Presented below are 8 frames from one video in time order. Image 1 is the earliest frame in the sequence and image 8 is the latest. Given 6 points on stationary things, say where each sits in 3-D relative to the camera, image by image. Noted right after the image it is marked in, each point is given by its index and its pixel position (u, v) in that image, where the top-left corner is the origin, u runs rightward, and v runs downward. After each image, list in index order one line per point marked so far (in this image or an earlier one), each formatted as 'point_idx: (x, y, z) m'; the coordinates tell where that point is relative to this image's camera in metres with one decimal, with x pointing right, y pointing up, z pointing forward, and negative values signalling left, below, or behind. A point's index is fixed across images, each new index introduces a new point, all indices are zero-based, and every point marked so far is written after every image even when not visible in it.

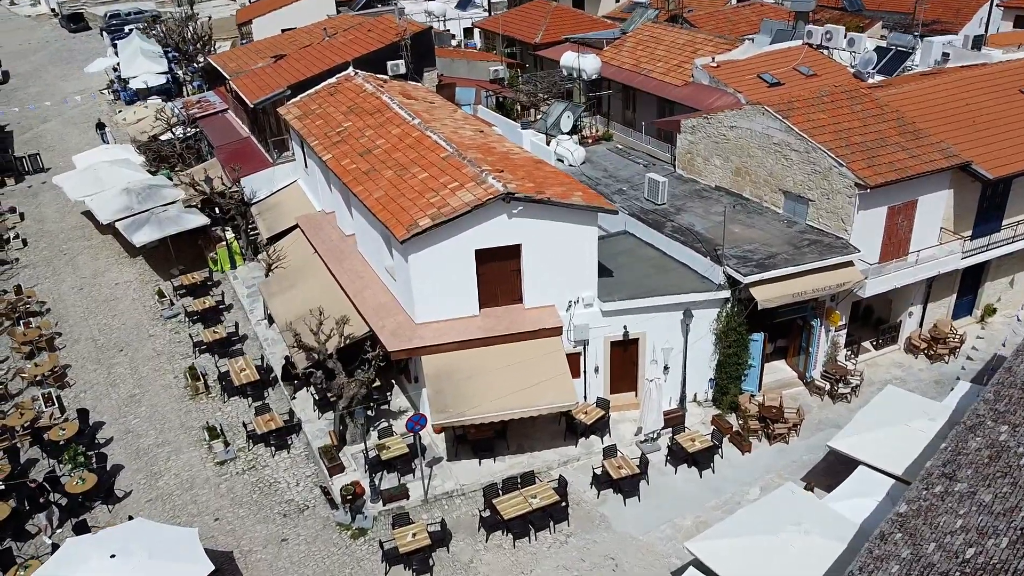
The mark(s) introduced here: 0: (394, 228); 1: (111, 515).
0: (-2.9, +1.5, +19.8) m
1: (-9.7, -5.5, +19.7) m
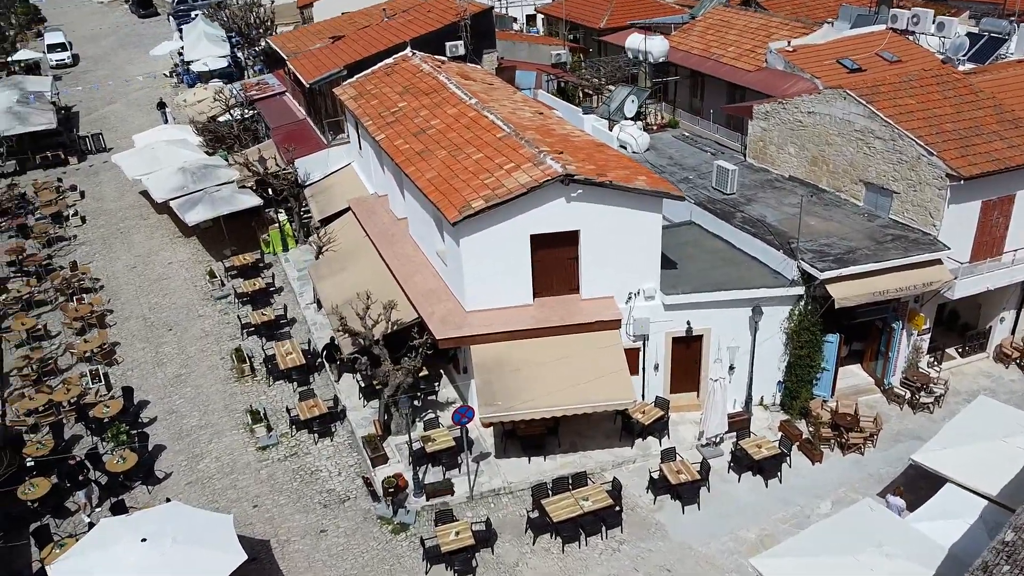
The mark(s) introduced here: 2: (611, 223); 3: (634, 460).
0: (-1.5, +1.8, +18.8) m
1: (-8.5, -4.9, +19.2) m
2: (+2.3, +1.5, +19.3) m
3: (+3.0, -4.2, +19.8) m
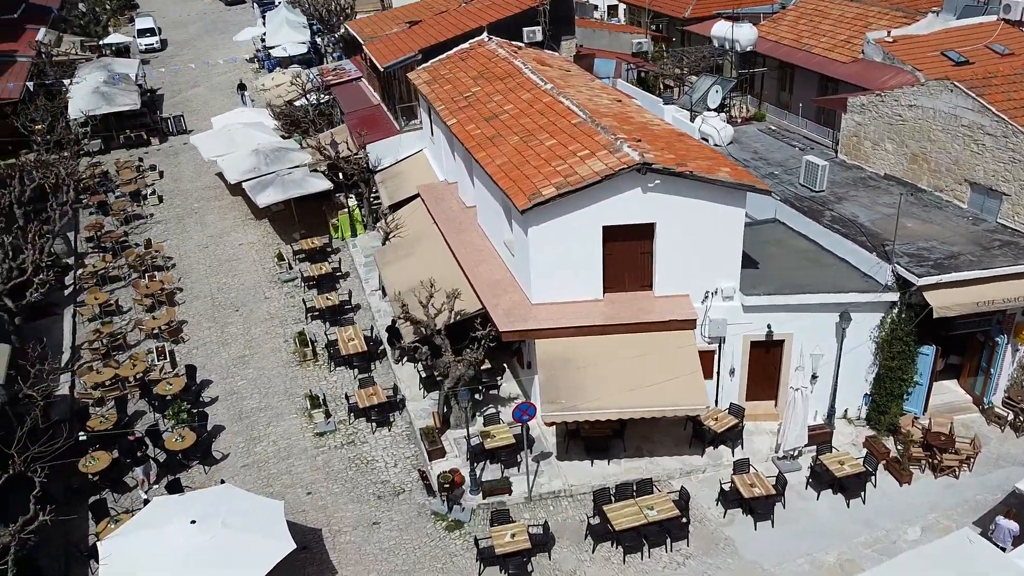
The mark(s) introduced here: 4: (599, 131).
0: (+0.1, +2.0, +18.0) m
1: (-7.2, -4.4, +19.0) m
2: (+4.0, +1.6, +18.2) m
3: (+4.4, -4.2, +18.7) m
4: (+2.1, +3.8, +19.5) m
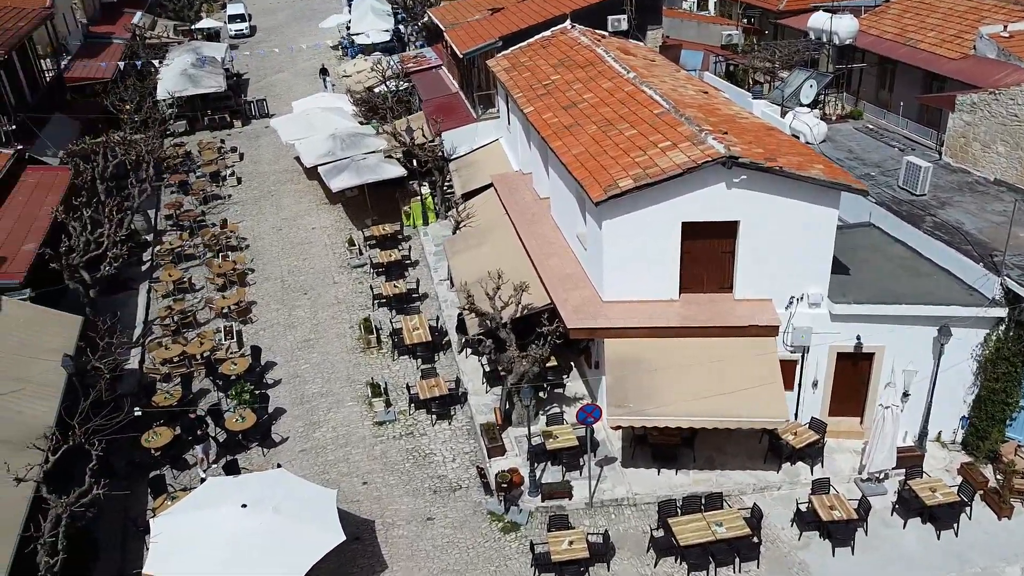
0: (+1.7, +2.1, +17.1) m
1: (-5.7, -4.0, +18.9) m
2: (+5.5, +1.5, +17.0) m
3: (+5.7, -4.3, +17.5) m
4: (+3.9, +3.8, +18.5) m
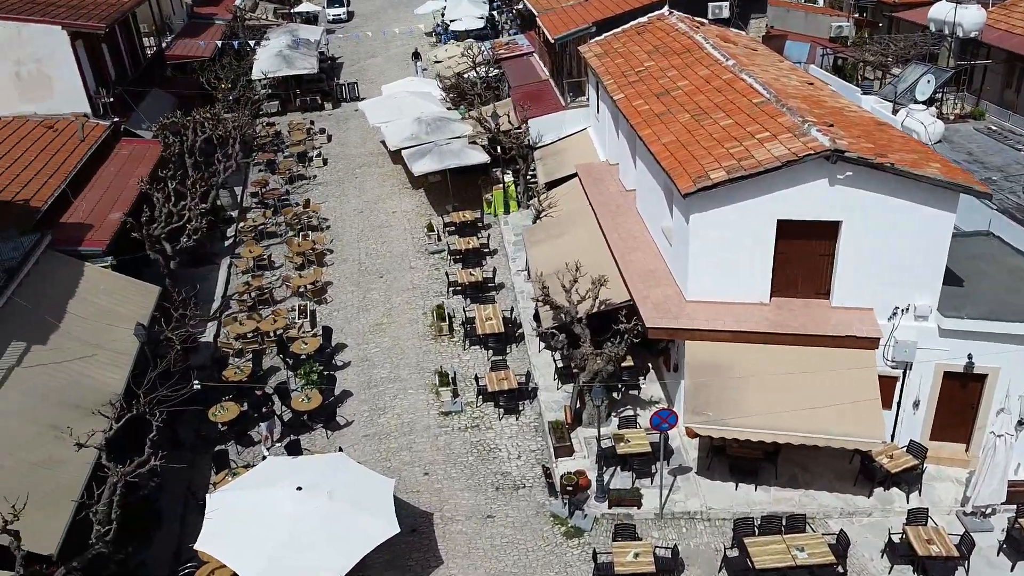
0: (+3.3, +2.2, +16.0) m
1: (-4.2, -3.5, +18.6) m
2: (+7.1, +1.3, +15.5) m
3: (+7.0, -4.4, +16.0) m
4: (+5.7, +3.7, +17.1) m
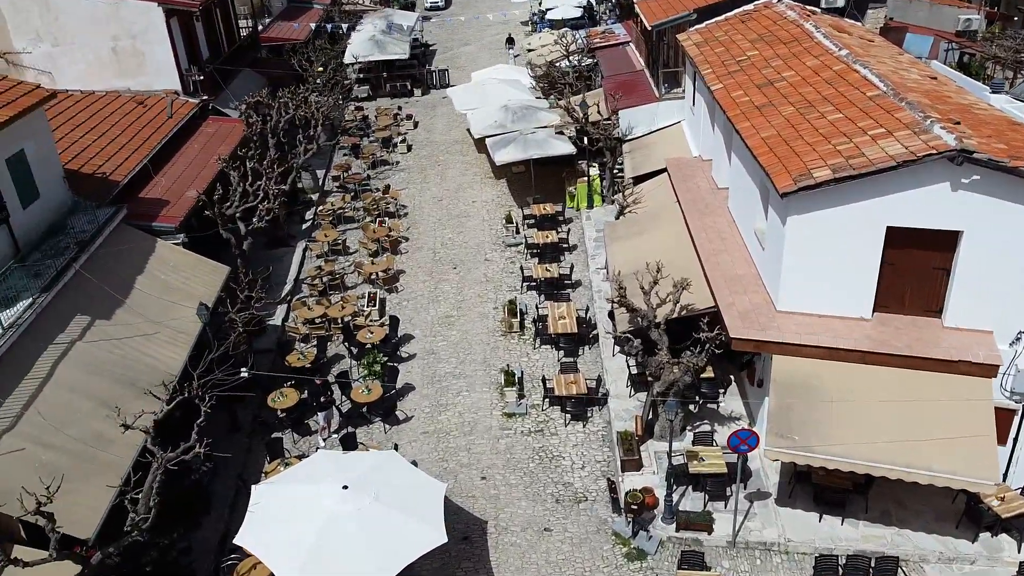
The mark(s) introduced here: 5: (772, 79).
0: (+4.7, +2.0, +14.5) m
1: (-2.8, -3.3, +17.9) m
2: (+8.3, +1.0, +13.5) m
3: (+8.0, -4.8, +14.1) m
4: (+7.3, +3.4, +15.3) m
5: (+6.0, +4.9, +19.0) m
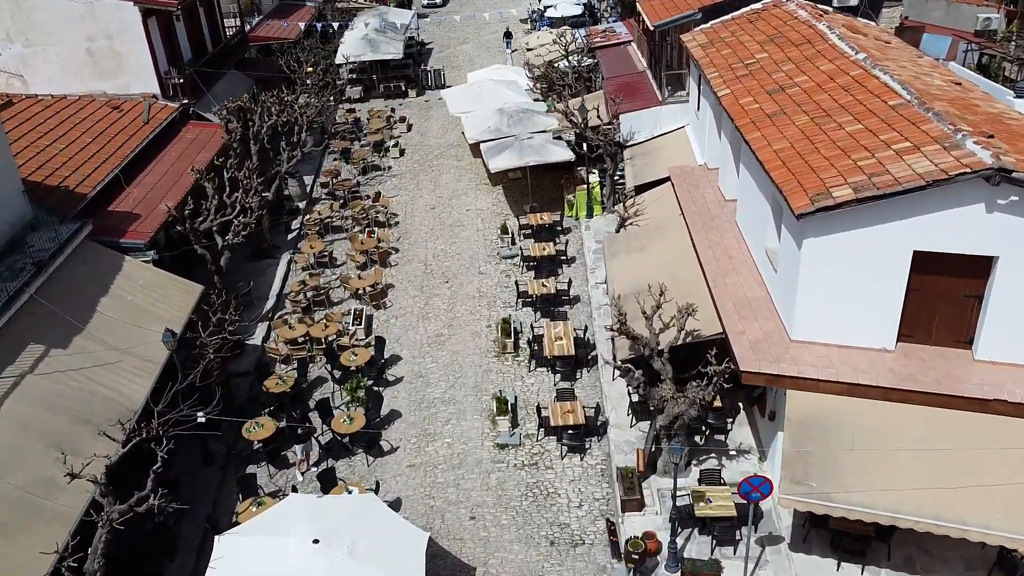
0: (+4.5, +1.5, +13.2) m
1: (-2.9, -3.7, +16.6) m
2: (+8.2, +0.5, +12.2) m
3: (+7.9, -5.3, +12.9) m
4: (+7.1, +2.9, +14.0) m
5: (+5.9, +4.4, +17.7) m
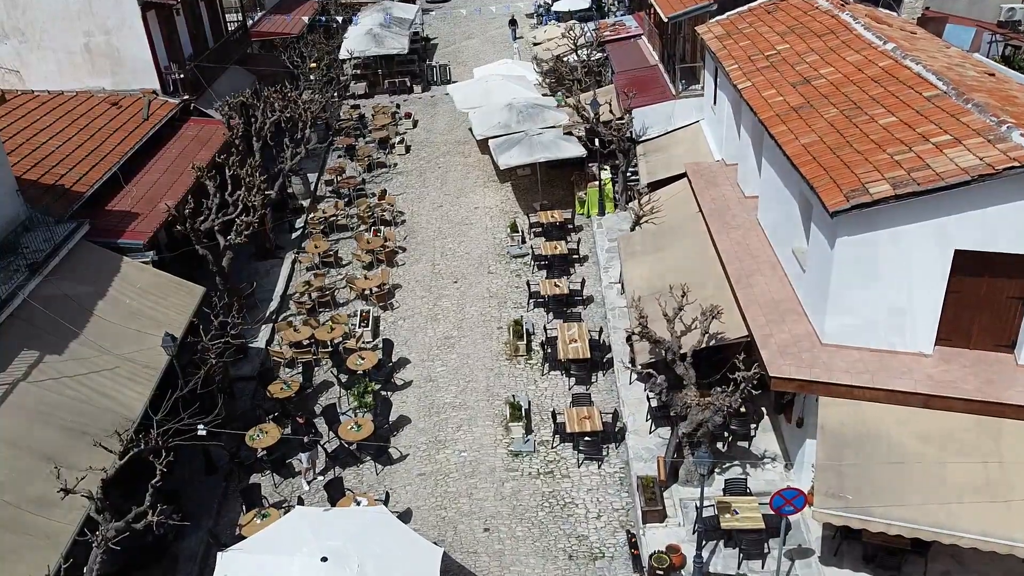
0: (+4.8, +1.5, +12.5) m
1: (-2.7, -3.7, +16.0) m
2: (+8.4, +0.5, +11.5) m
3: (+8.2, -5.3, +12.2) m
4: (+7.4, +2.9, +13.3) m
5: (+6.2, +4.4, +17.0) m
